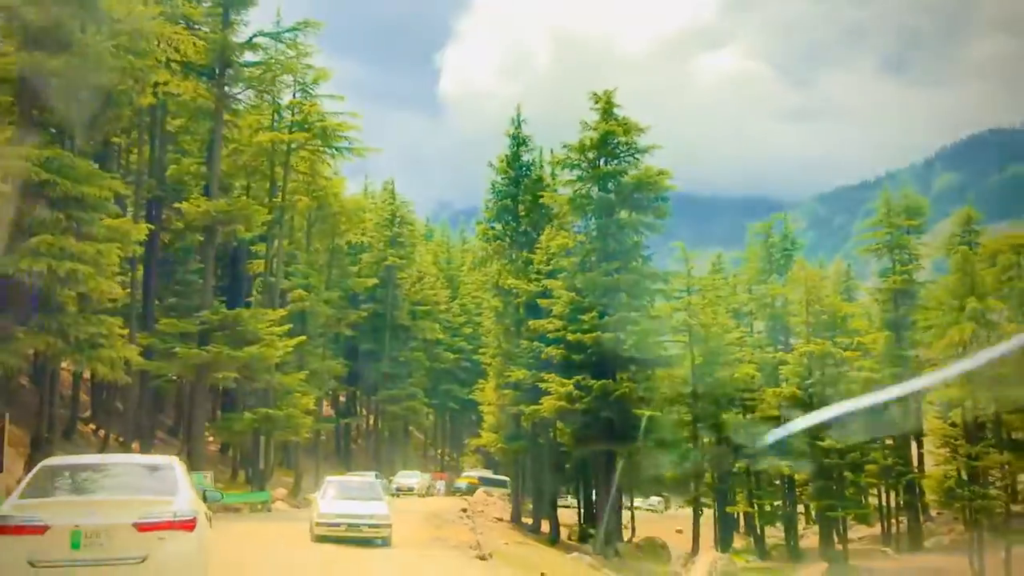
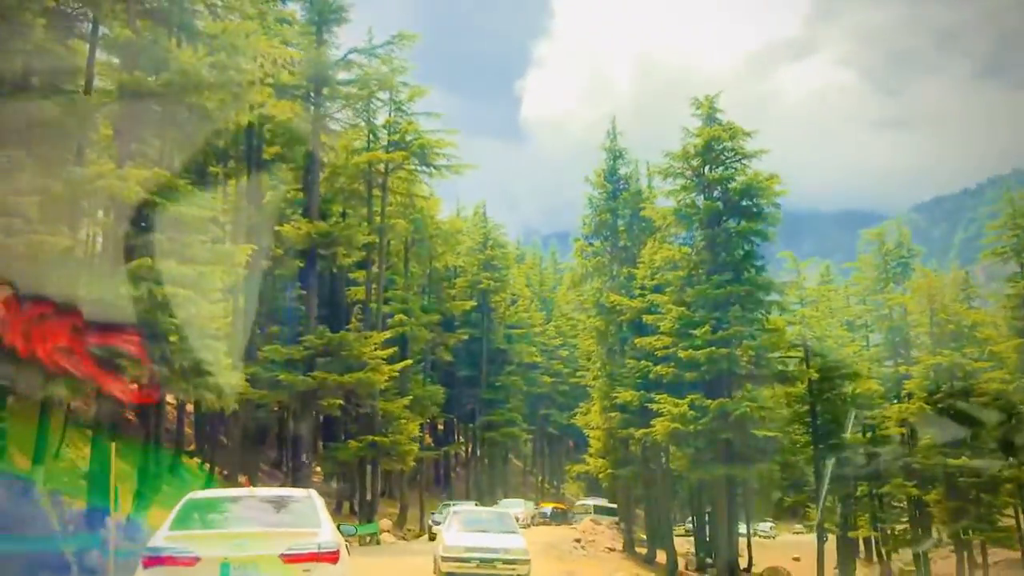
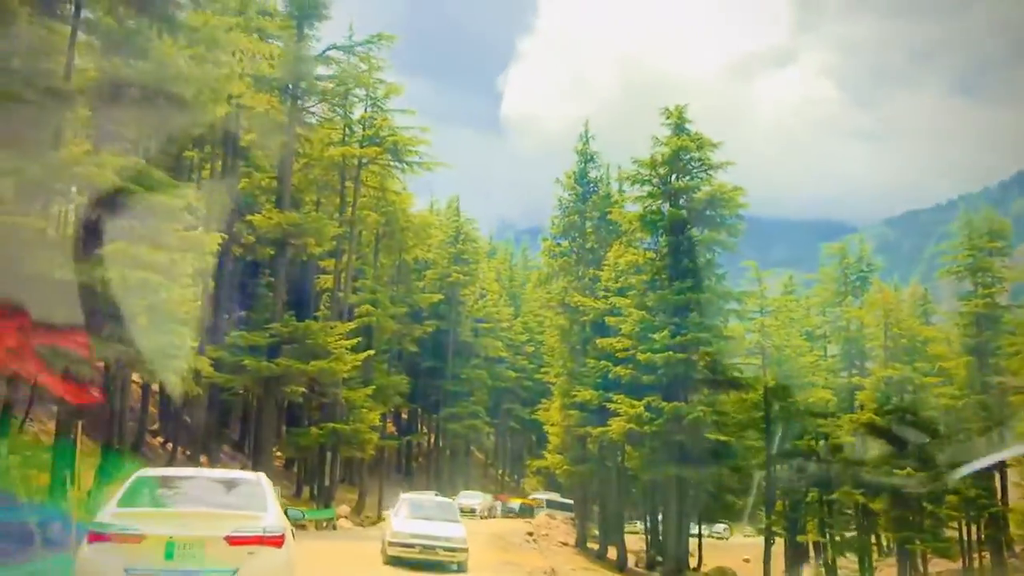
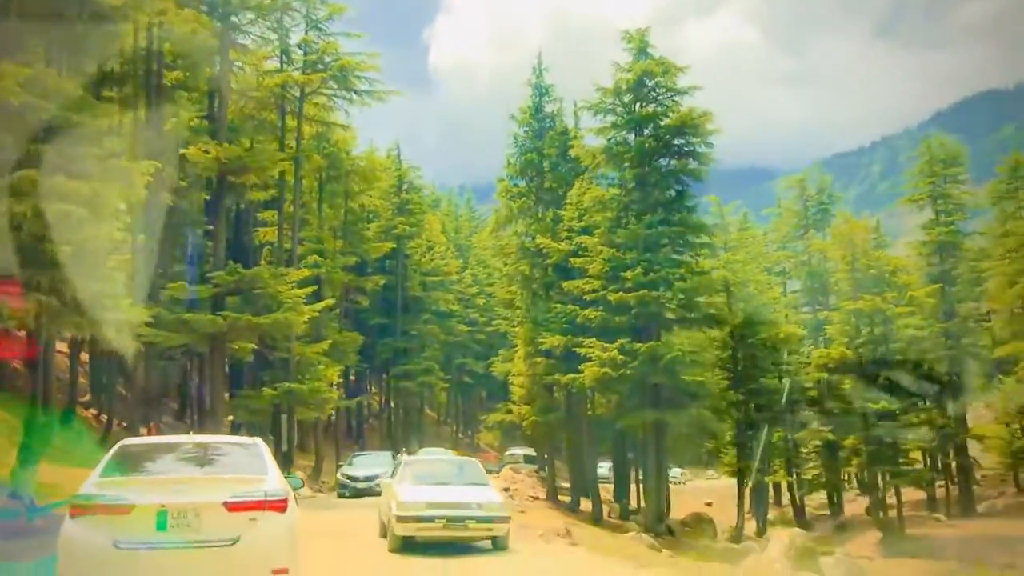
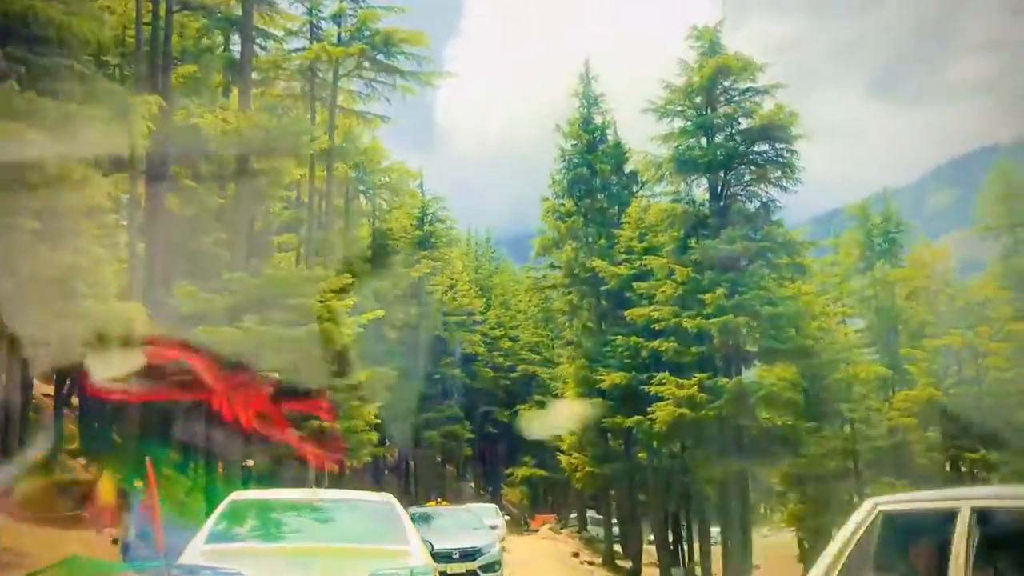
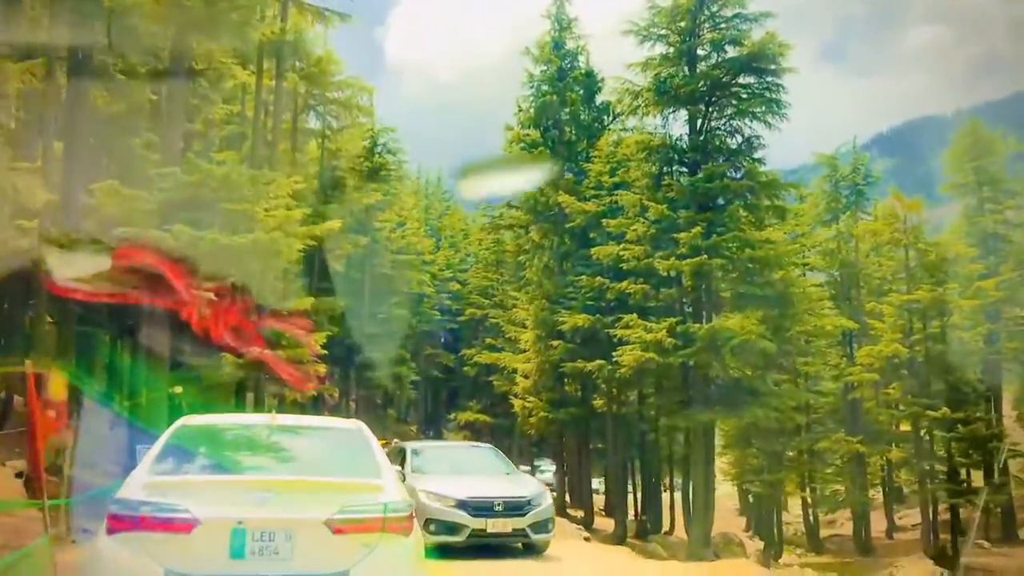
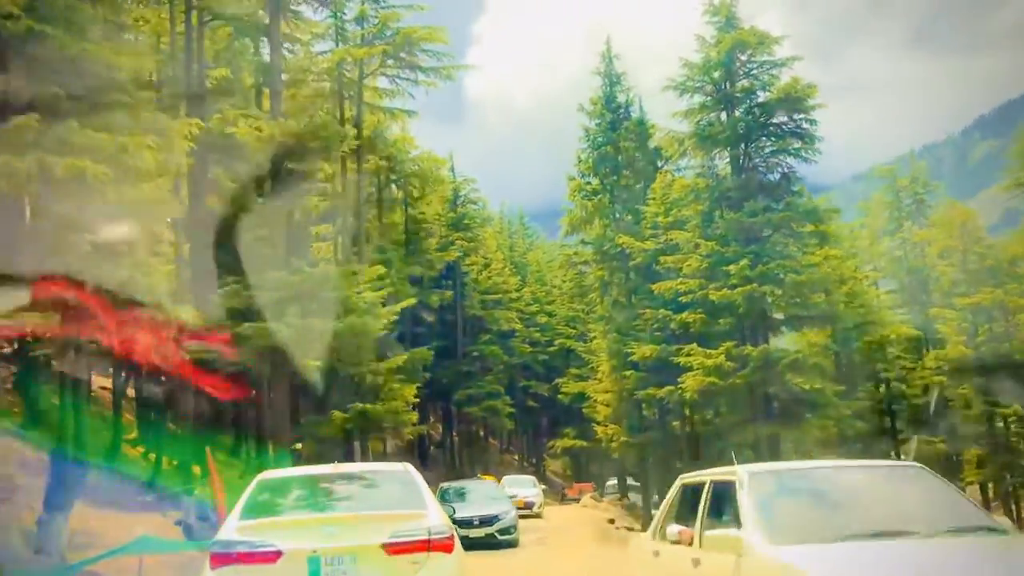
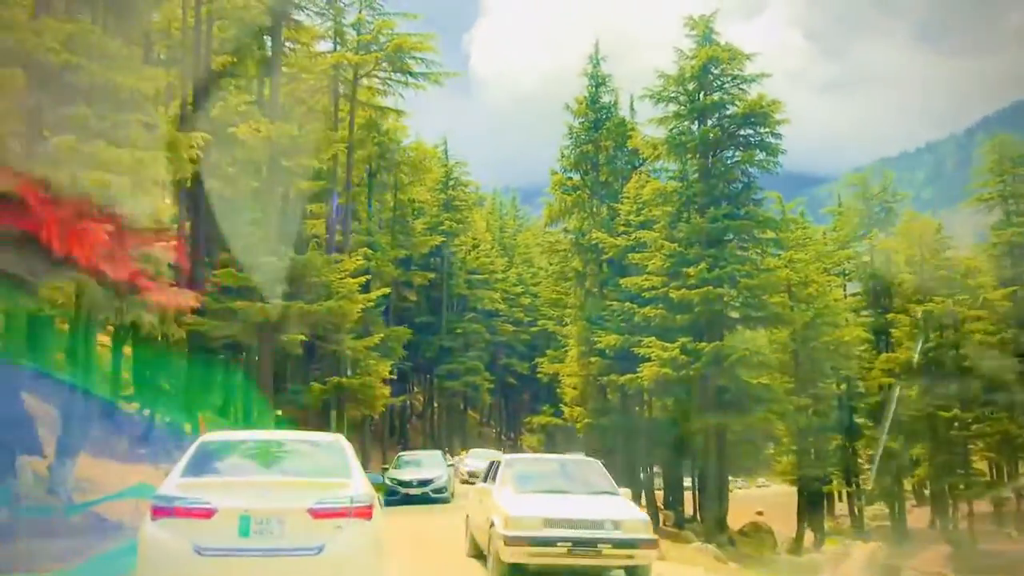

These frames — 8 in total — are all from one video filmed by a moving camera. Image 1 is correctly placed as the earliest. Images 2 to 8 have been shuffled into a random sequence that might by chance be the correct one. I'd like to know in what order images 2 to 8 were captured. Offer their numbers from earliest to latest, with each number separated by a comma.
3, 2, 4, 8, 7, 5, 6
